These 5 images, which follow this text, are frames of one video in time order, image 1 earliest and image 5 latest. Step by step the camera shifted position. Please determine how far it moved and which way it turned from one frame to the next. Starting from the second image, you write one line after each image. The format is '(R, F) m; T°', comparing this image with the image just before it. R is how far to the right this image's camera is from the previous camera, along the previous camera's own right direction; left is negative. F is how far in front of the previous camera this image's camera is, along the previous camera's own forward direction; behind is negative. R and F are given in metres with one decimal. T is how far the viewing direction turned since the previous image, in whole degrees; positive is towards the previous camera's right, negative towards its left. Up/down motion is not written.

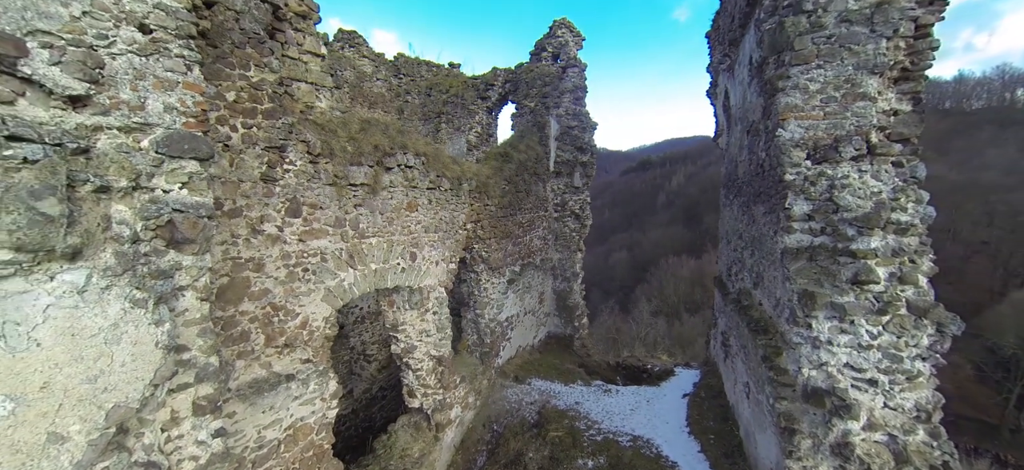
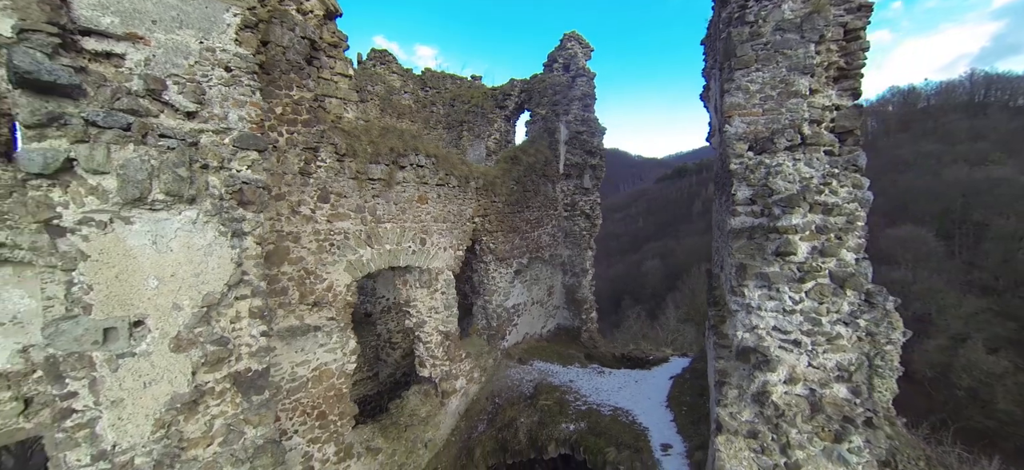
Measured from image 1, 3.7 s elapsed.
(+0.4, -0.5) m; -5°
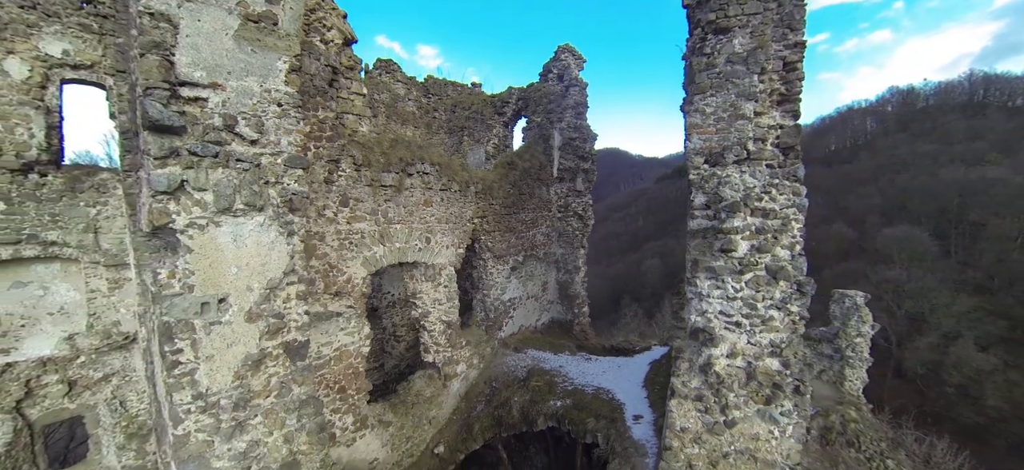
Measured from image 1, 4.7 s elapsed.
(+0.1, -0.5) m; 0°
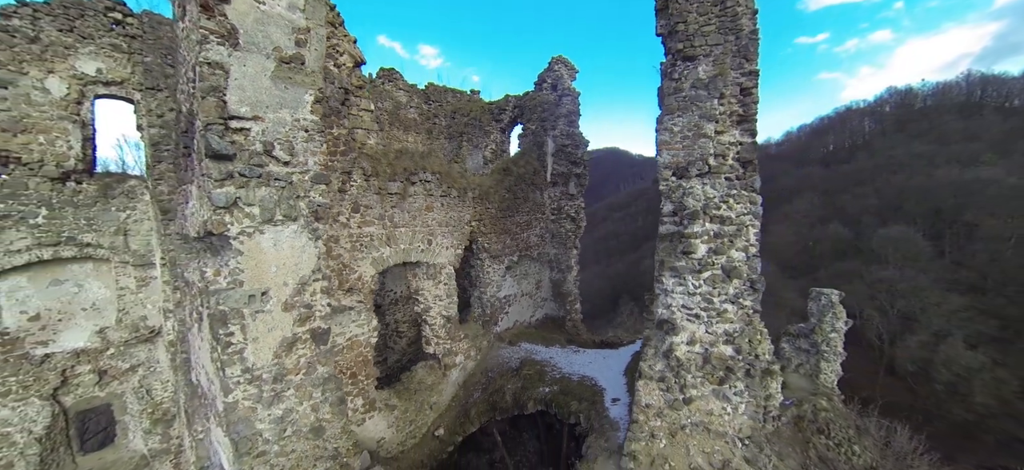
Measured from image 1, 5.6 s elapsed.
(+0.1, -0.5) m; 0°
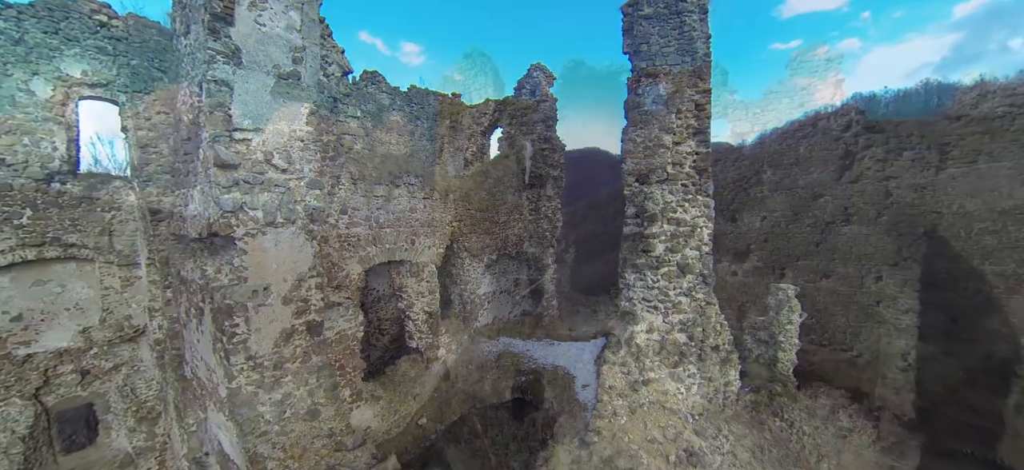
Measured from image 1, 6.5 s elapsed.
(0.0, -0.4) m; +3°
